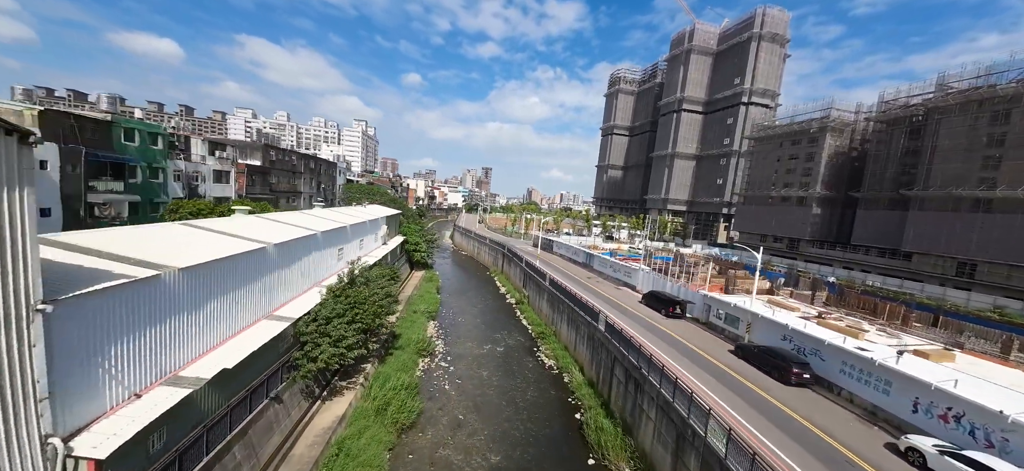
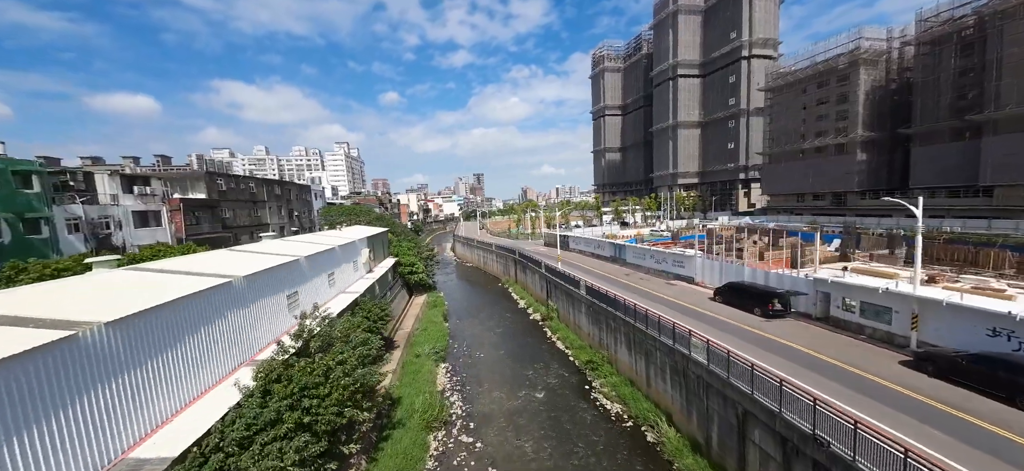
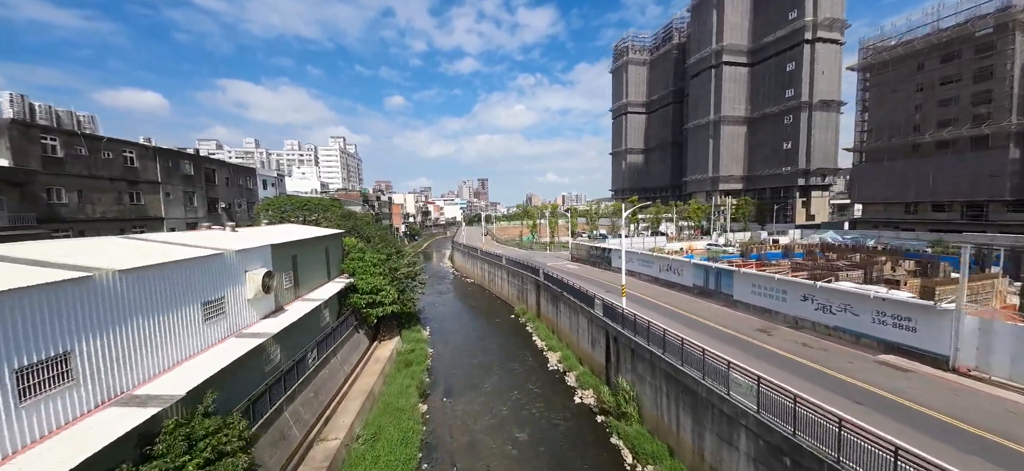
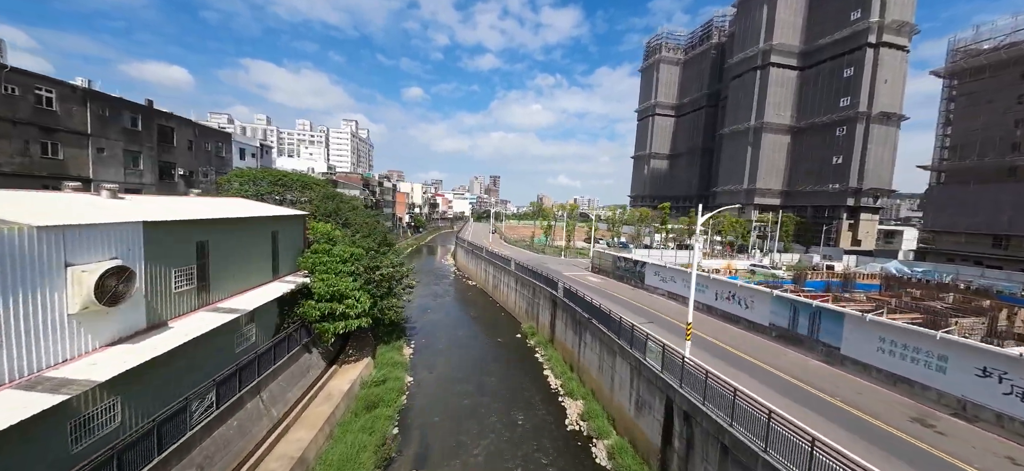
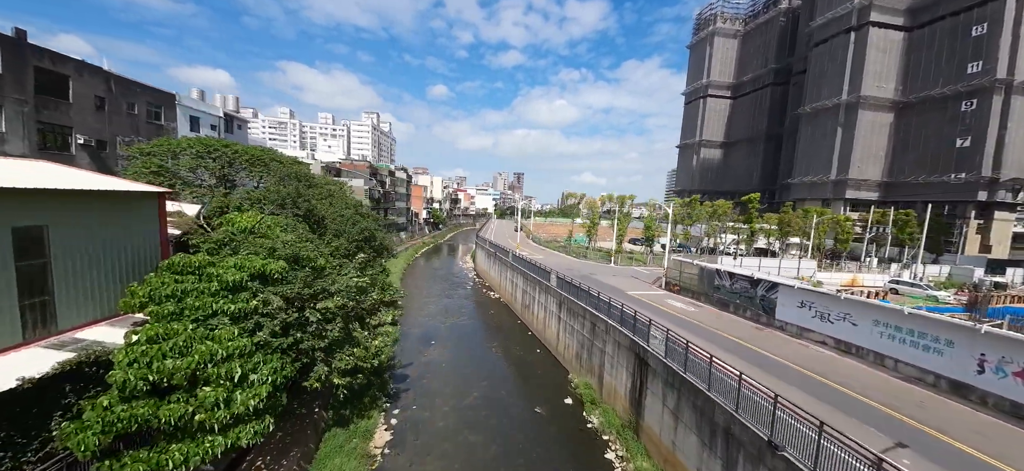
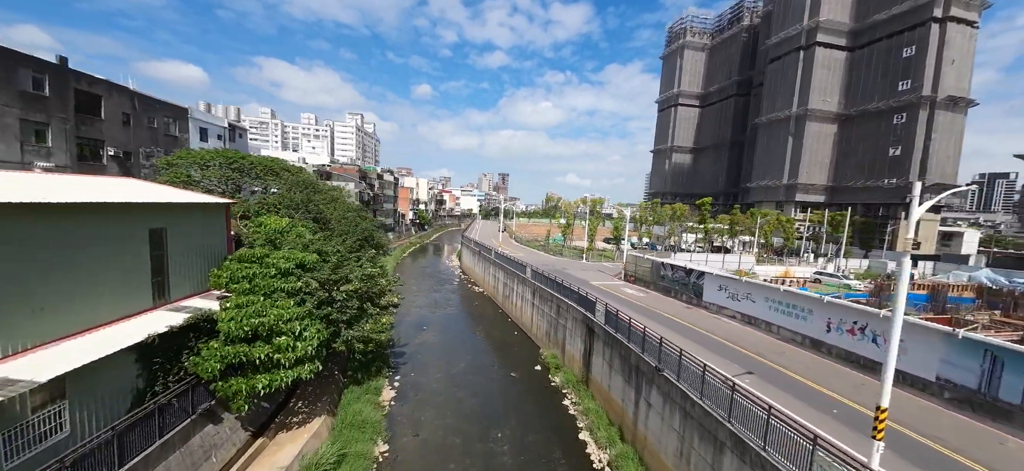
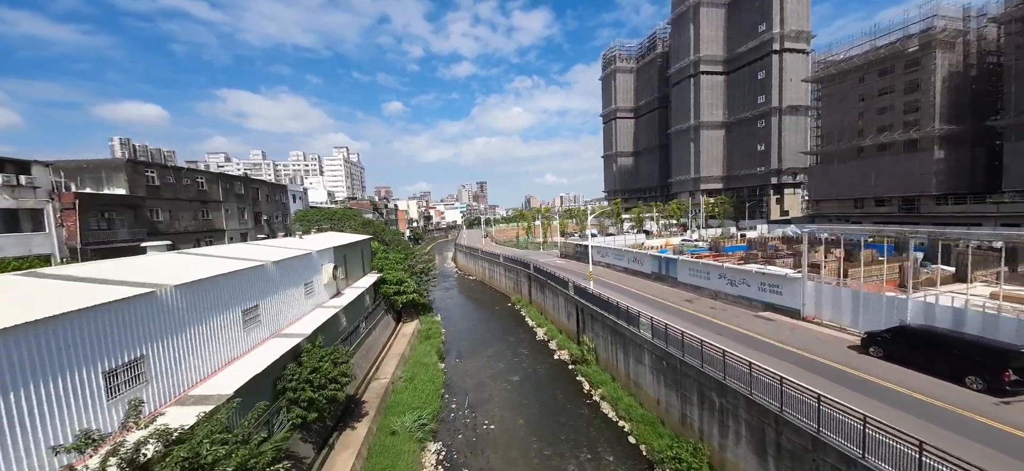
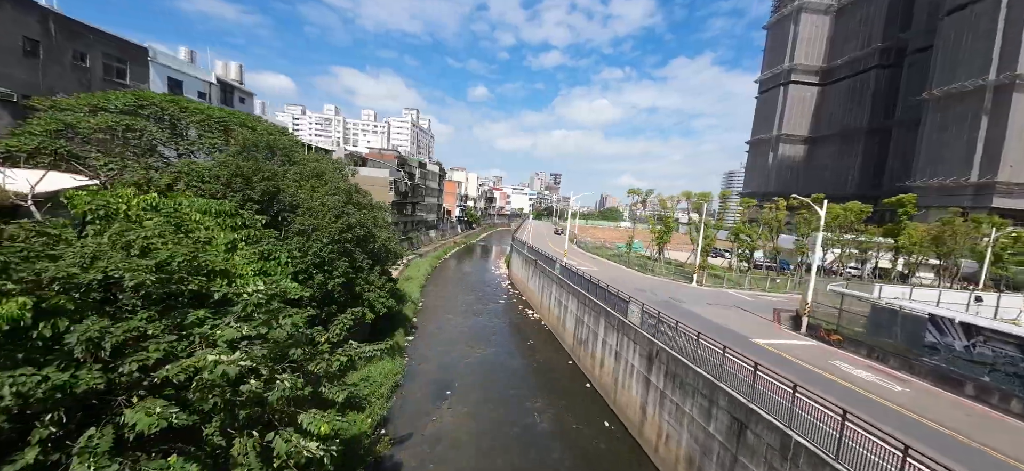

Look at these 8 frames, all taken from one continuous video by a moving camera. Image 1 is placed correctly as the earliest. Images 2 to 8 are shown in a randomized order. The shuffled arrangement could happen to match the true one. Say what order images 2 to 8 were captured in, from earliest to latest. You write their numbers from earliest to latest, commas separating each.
2, 7, 3, 4, 6, 5, 8
